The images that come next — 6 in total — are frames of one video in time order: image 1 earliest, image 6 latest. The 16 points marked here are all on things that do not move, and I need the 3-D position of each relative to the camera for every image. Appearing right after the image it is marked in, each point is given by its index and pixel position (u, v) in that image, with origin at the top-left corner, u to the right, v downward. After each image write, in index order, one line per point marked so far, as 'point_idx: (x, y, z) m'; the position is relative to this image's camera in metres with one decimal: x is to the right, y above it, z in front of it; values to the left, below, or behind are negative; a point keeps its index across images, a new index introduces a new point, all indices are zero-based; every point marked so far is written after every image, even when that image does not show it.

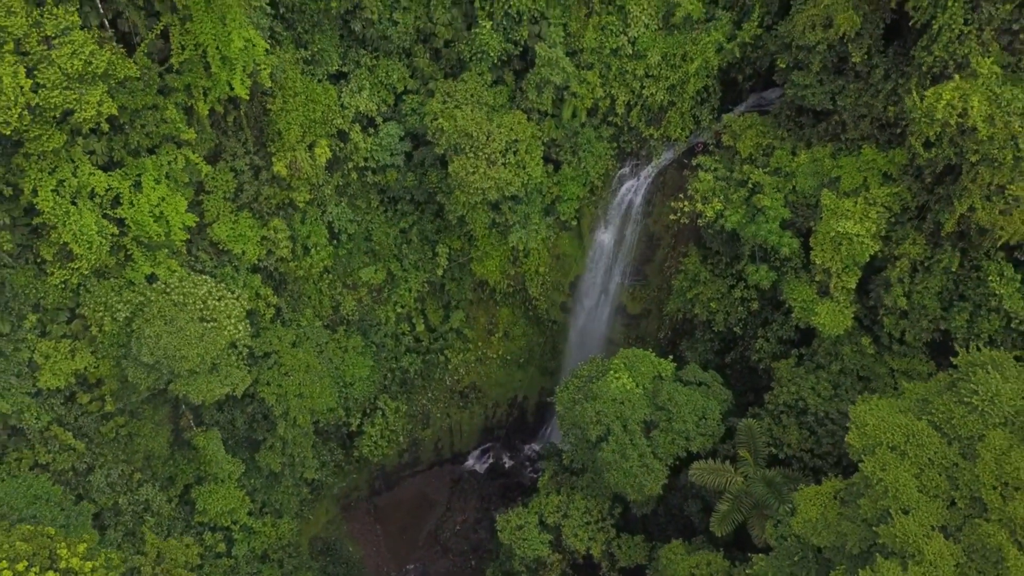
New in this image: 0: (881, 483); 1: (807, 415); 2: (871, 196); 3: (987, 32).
0: (+3.5, -1.8, +7.6) m
1: (+3.7, -1.6, +10.3) m
2: (+4.2, +1.1, +9.6) m
3: (+4.9, +2.6, +8.5) m
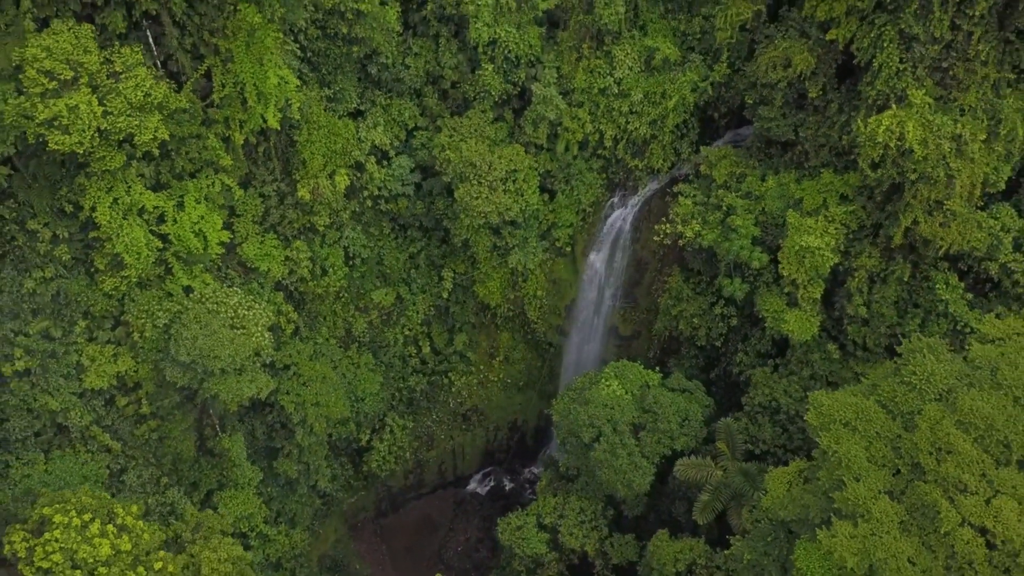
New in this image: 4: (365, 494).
0: (+3.4, -1.8, +8.6) m
1: (+3.7, -1.7, +11.2) m
2: (+4.2, +1.0, +10.7) m
3: (+4.9, +2.6, +9.7) m
4: (-2.9, -4.1, +15.9) m
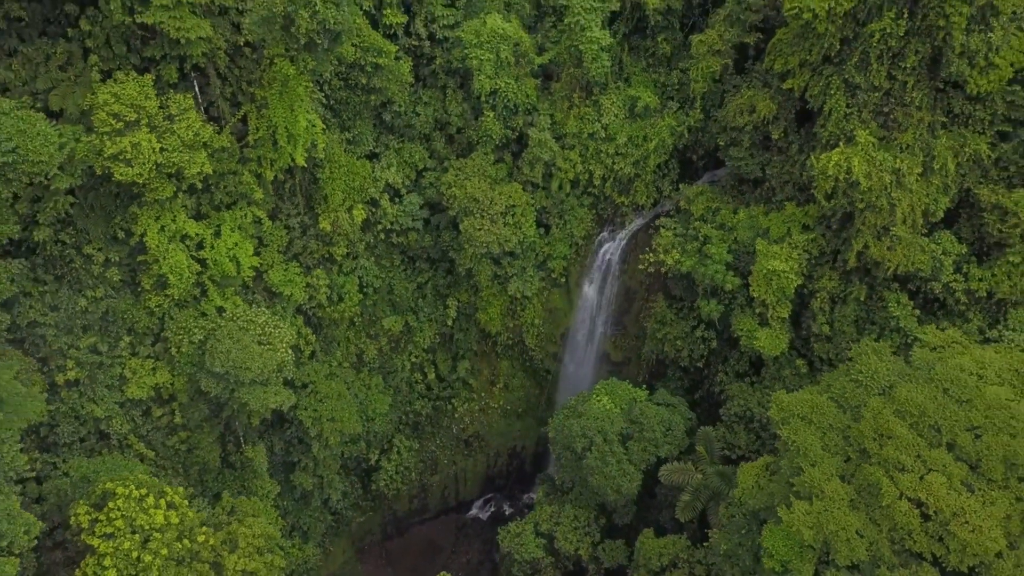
0: (+3.4, -1.9, +9.8) m
1: (+3.7, -2.0, +12.4) m
2: (+4.2, +0.7, +12.1) m
3: (+4.8, +2.4, +11.2) m
4: (-2.9, -4.7, +16.9) m
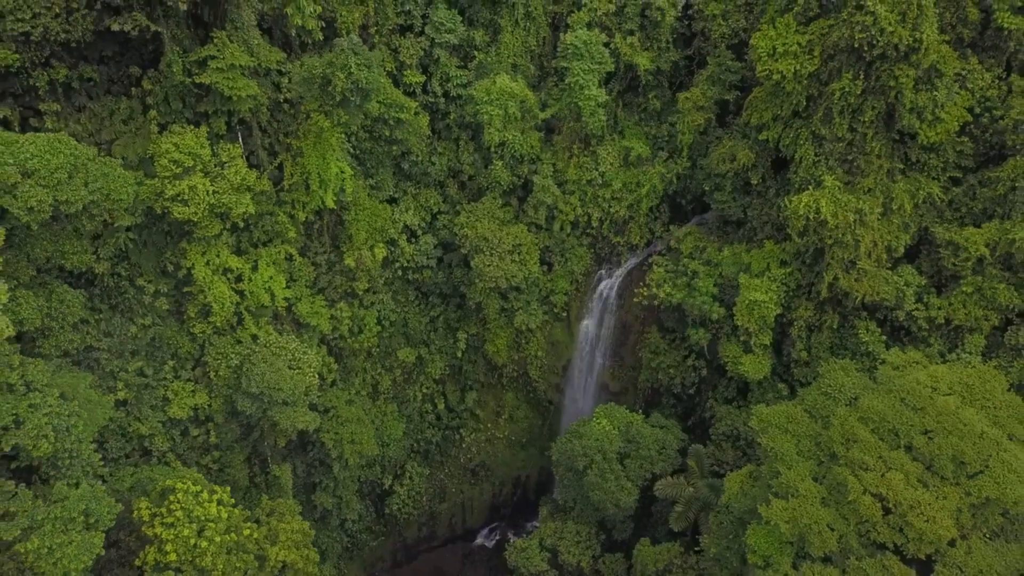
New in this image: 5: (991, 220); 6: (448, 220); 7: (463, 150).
0: (+3.5, -2.2, +11.0) m
1: (+3.8, -2.5, +13.6) m
2: (+4.3, +0.2, +13.4) m
3: (+5.0, +2.0, +12.6) m
4: (-2.8, -5.5, +17.9) m
5: (+7.3, +1.0, +12.6) m
6: (-1.2, +1.3, +15.7) m
7: (-0.9, +2.6, +15.4) m
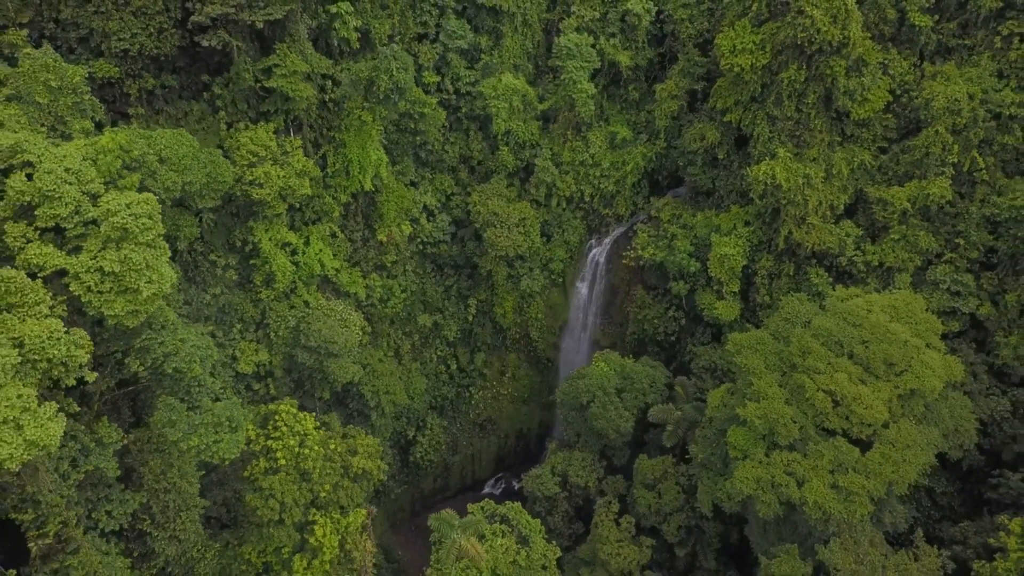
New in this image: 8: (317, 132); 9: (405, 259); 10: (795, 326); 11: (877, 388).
0: (+4.0, -1.4, +13.8) m
1: (+4.1, -1.7, +16.4) m
2: (+4.5, +1.1, +16.3) m
3: (+5.2, +2.9, +15.5) m
4: (-2.6, -4.9, +20.4) m
5: (+7.6, +2.0, +15.6) m
6: (-1.2, +2.0, +18.2) m
7: (-0.9, +3.3, +17.9) m
8: (-3.7, +2.9, +15.3) m
9: (-2.4, +0.6, +18.1) m
10: (+5.0, -0.7, +14.2) m
11: (+5.7, -1.6, +12.7) m
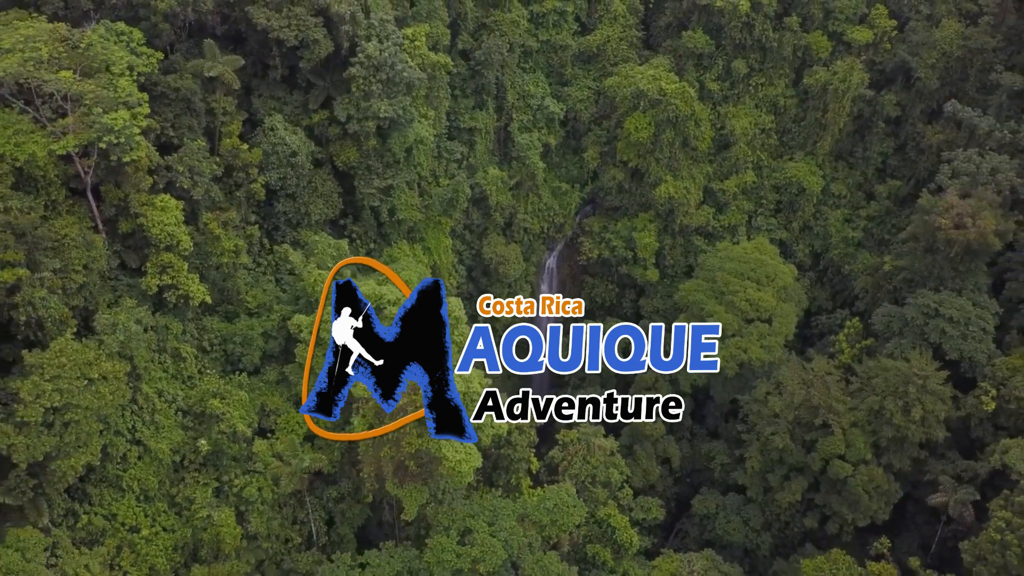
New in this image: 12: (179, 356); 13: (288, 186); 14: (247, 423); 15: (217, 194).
0: (+5.6, -0.4, +24.7) m
1: (+4.9, -0.8, +27.2) m
2: (+4.6, +2.0, +27.1) m
3: (+4.9, +3.9, +26.5) m
4: (-1.5, -5.9, +29.1) m
5: (+7.3, +3.8, +27.4) m
6: (-1.4, +1.1, +27.1) m
7: (-1.4, +2.5, +26.8) m
8: (-3.0, +1.5, +23.5) m
9: (-2.1, -0.5, +26.7) m
10: (+6.2, +0.5, +25.4) m
11: (+7.5, -0.1, +24.3) m
12: (-7.1, -1.5, +17.5) m
13: (-5.4, +2.5, +19.8) m
14: (-5.7, -2.9, +17.6) m
15: (-6.6, +2.1, +18.3) m
